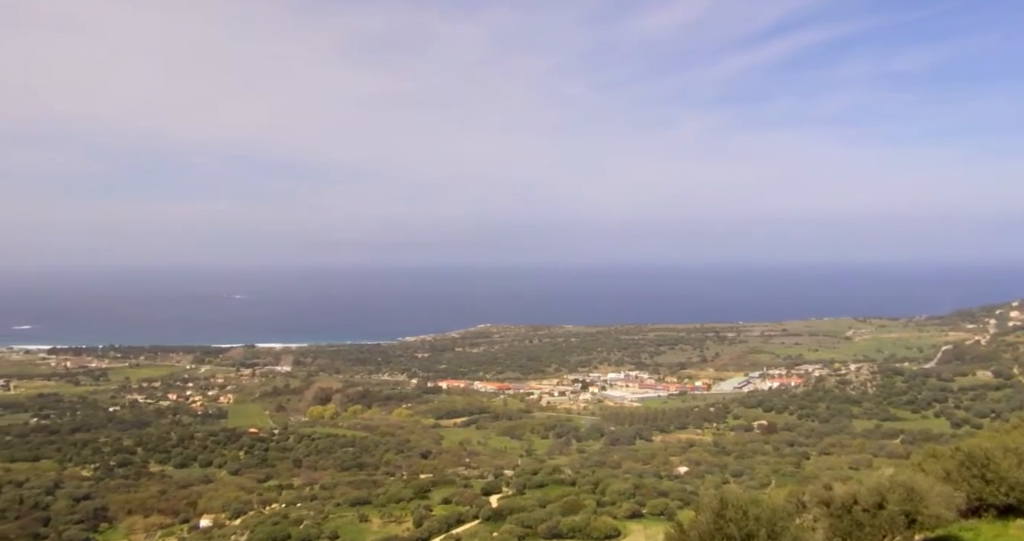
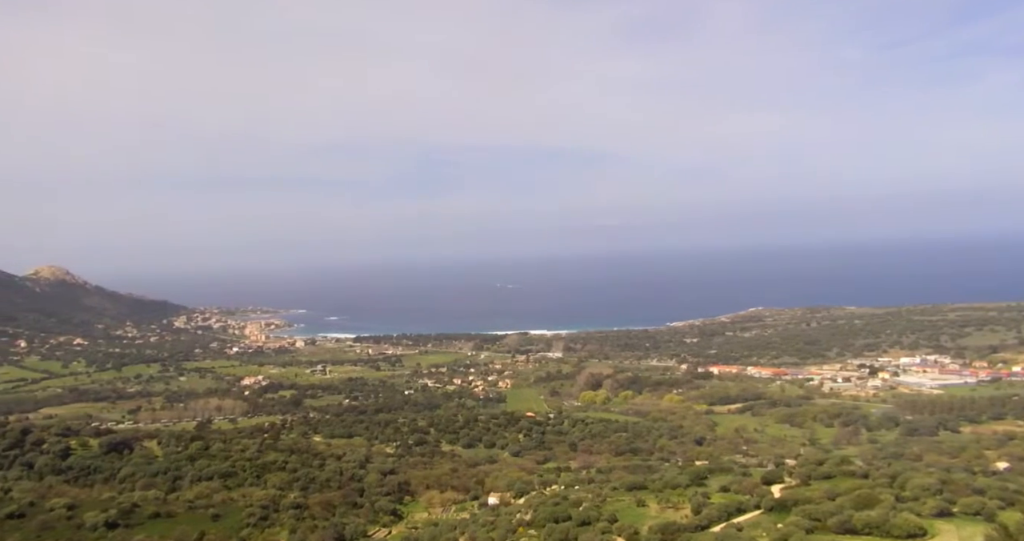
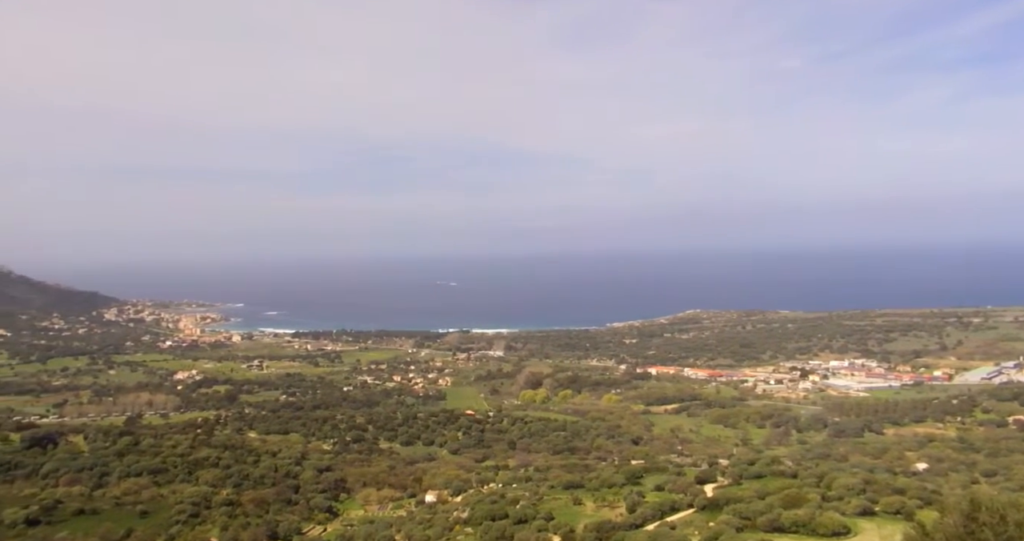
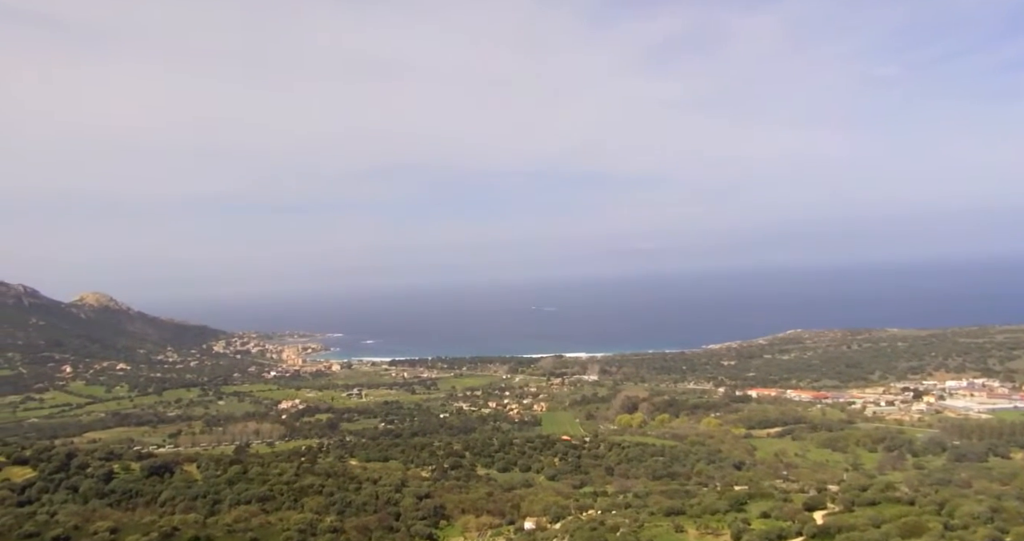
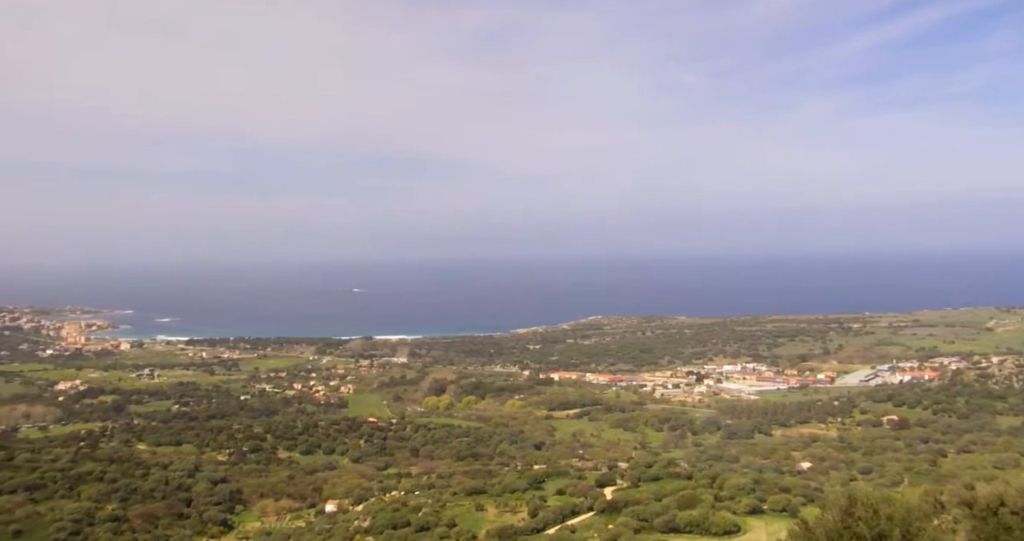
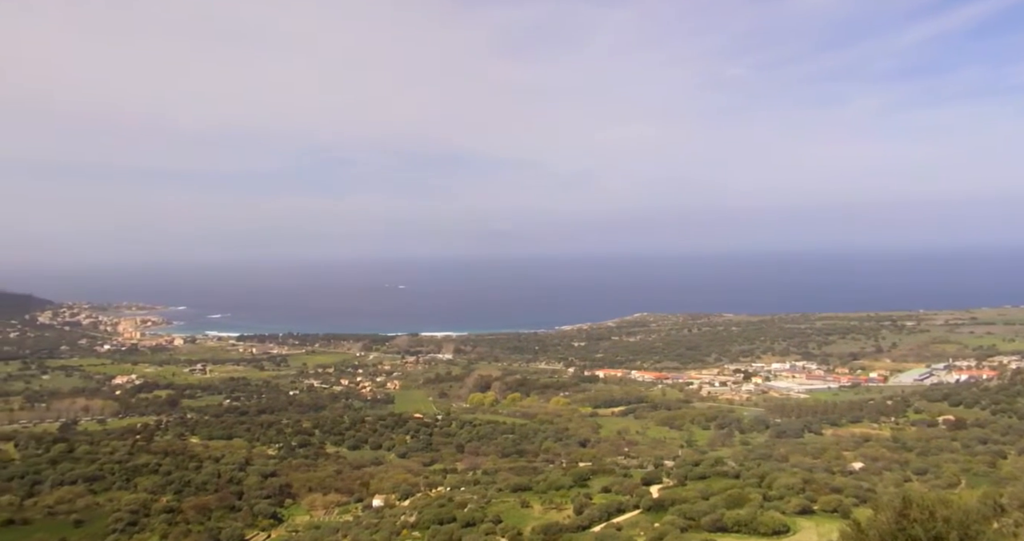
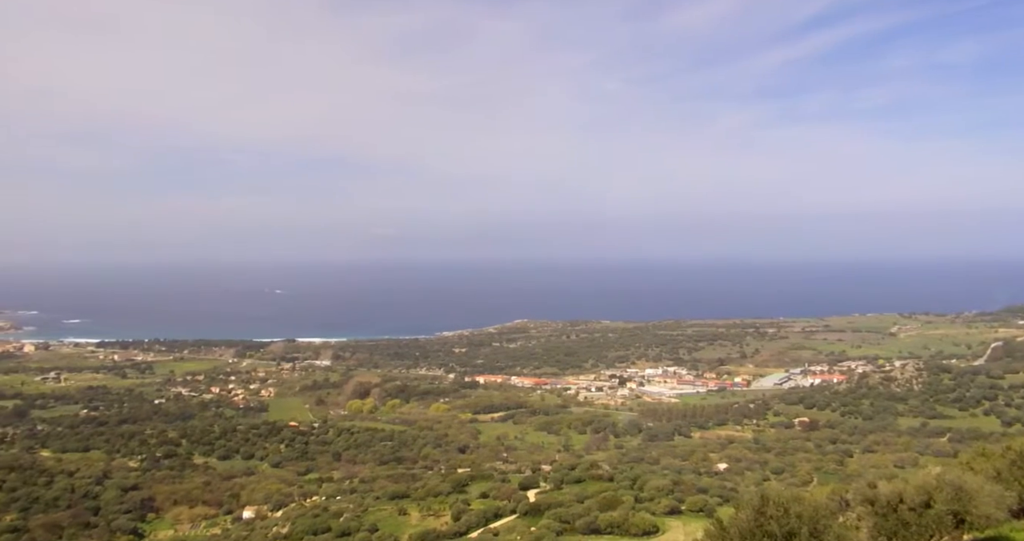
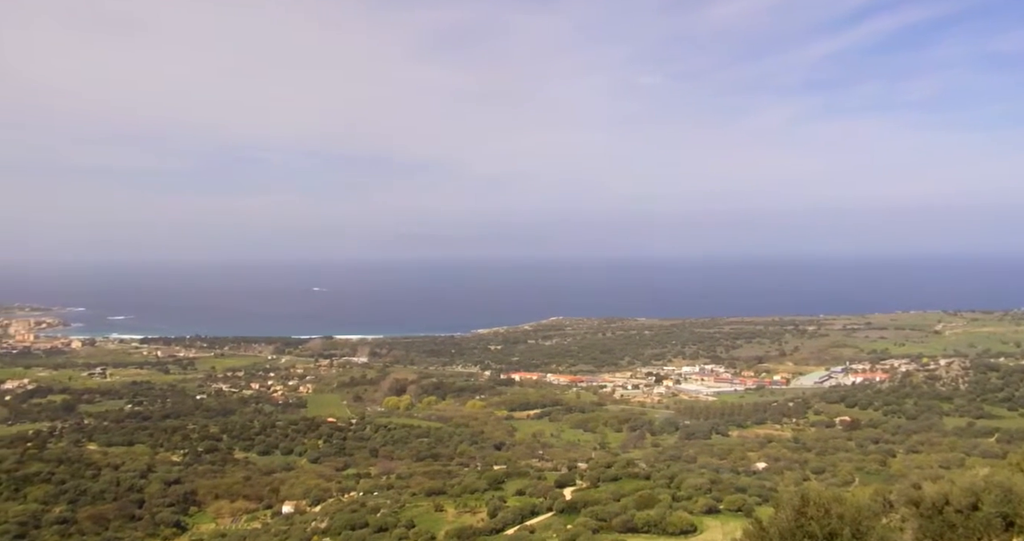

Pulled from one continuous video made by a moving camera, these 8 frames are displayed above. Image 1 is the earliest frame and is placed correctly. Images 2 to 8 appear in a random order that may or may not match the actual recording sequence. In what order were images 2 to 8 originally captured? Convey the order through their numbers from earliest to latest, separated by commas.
7, 8, 5, 6, 3, 2, 4
